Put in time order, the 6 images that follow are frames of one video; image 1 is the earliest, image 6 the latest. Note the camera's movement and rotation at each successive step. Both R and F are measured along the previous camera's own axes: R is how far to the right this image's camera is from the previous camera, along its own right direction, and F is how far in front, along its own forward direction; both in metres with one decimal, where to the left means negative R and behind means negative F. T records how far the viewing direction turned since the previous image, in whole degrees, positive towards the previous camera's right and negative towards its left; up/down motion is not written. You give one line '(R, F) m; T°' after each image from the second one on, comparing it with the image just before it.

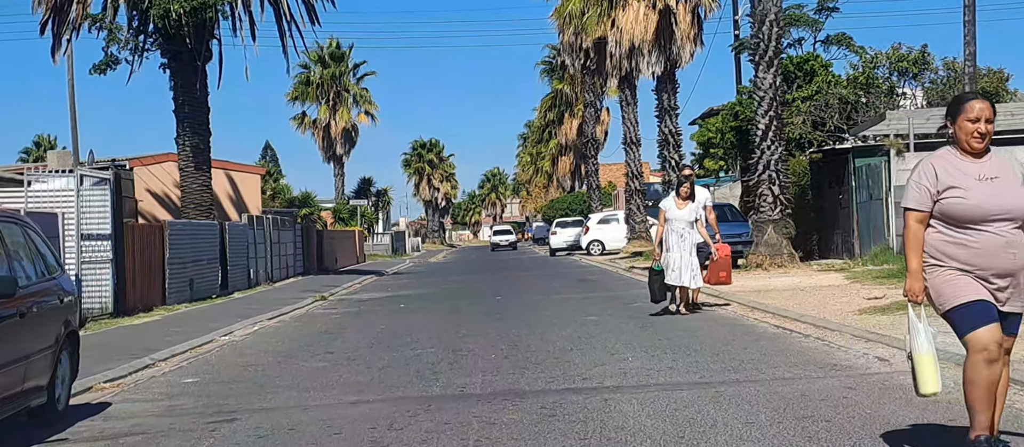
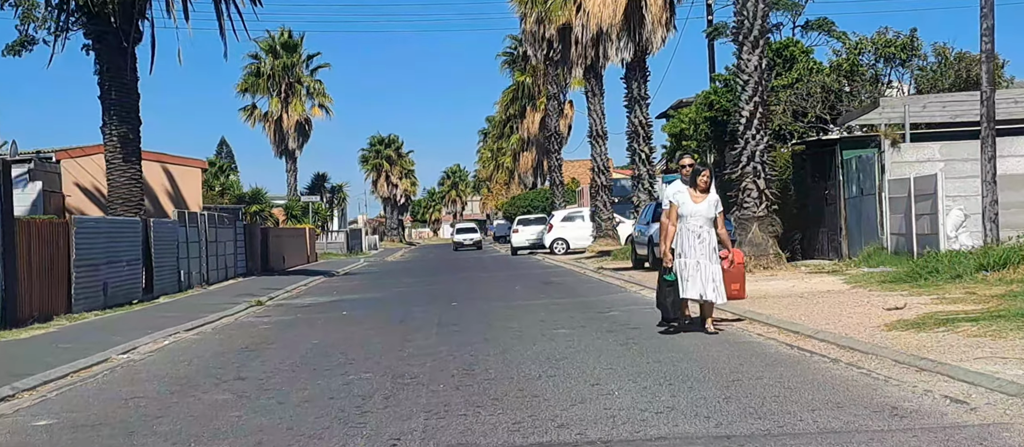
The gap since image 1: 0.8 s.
(+0.1, +2.1) m; +2°
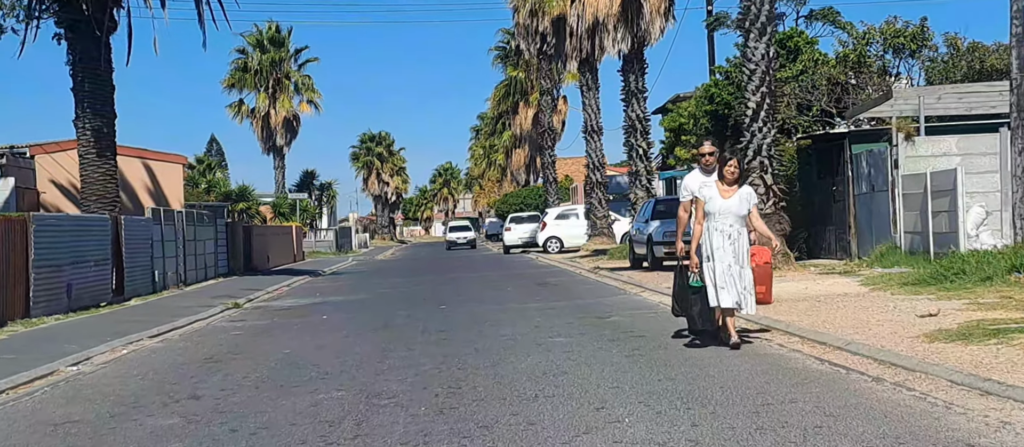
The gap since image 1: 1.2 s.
(0.0, +1.1) m; 0°
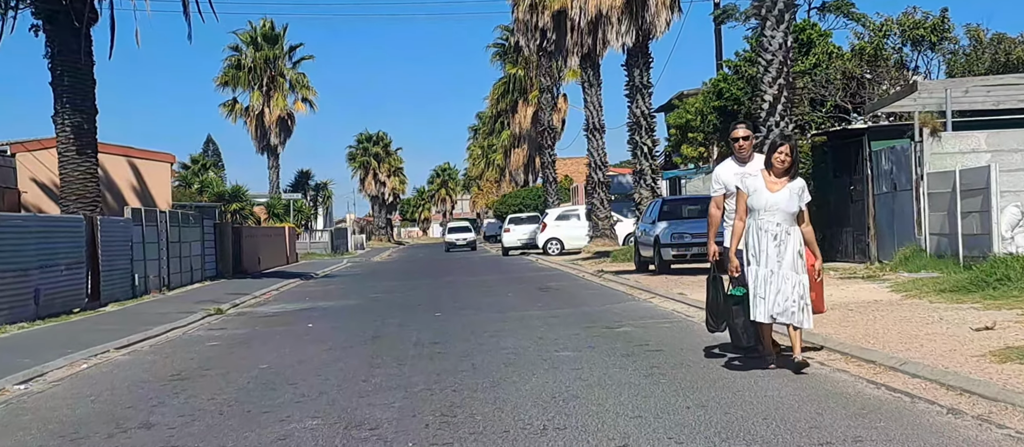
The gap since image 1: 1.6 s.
(0.0, +1.1) m; 0°
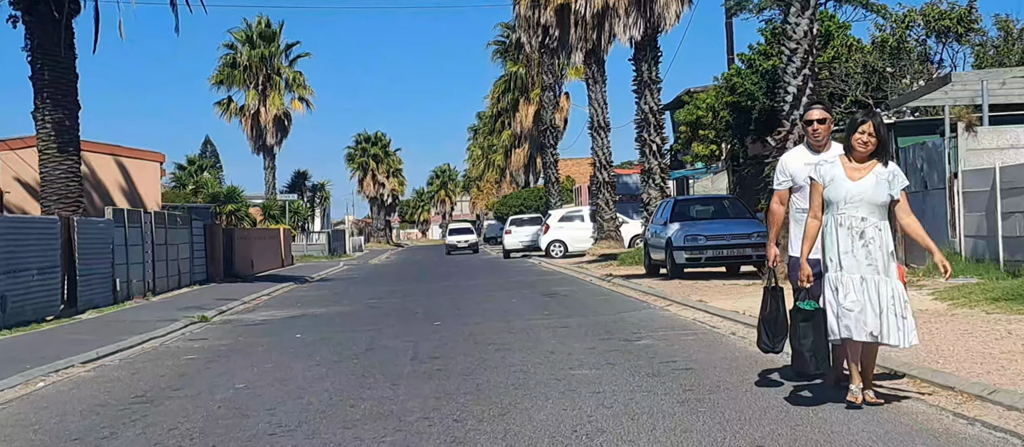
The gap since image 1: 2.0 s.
(-0.1, +1.1) m; 0°
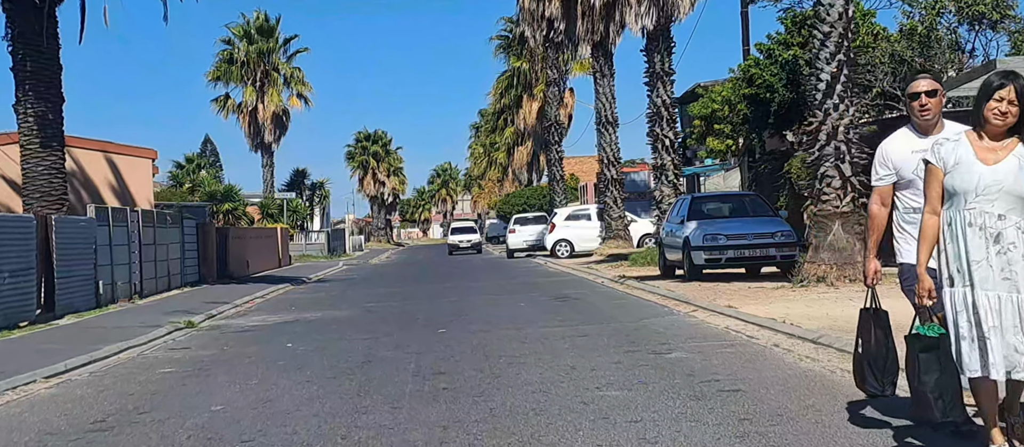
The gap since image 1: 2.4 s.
(-0.1, +1.1) m; 0°
